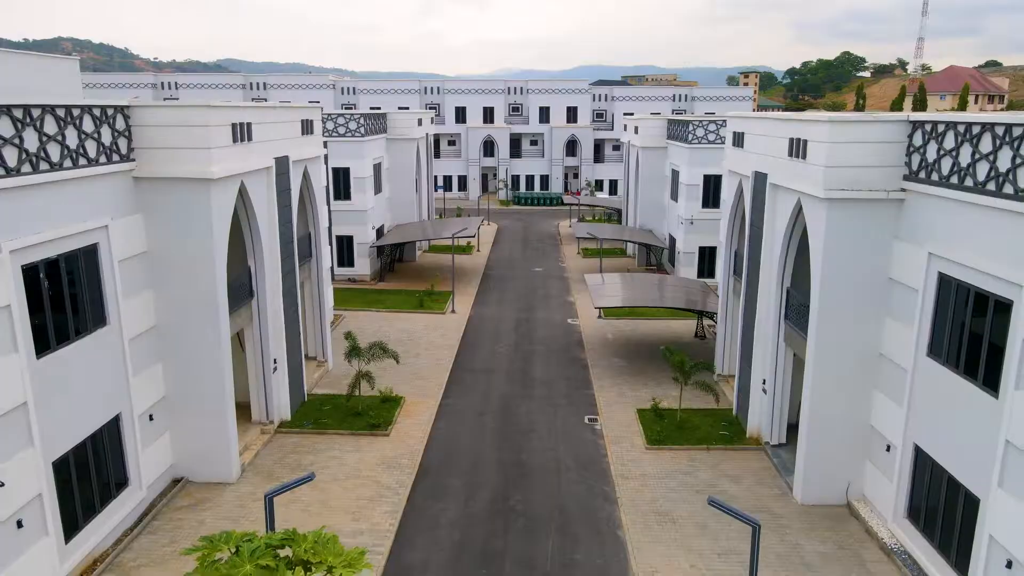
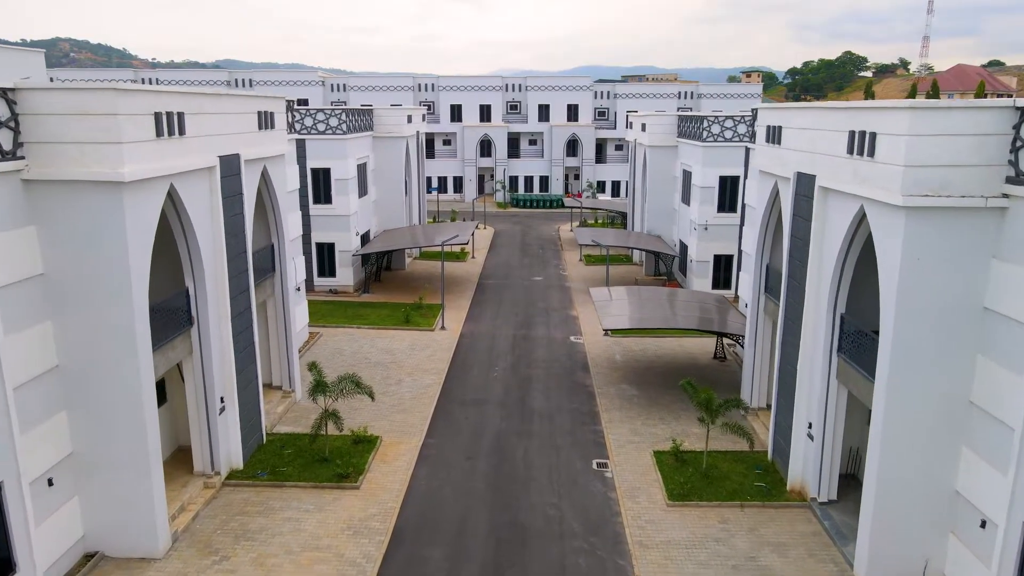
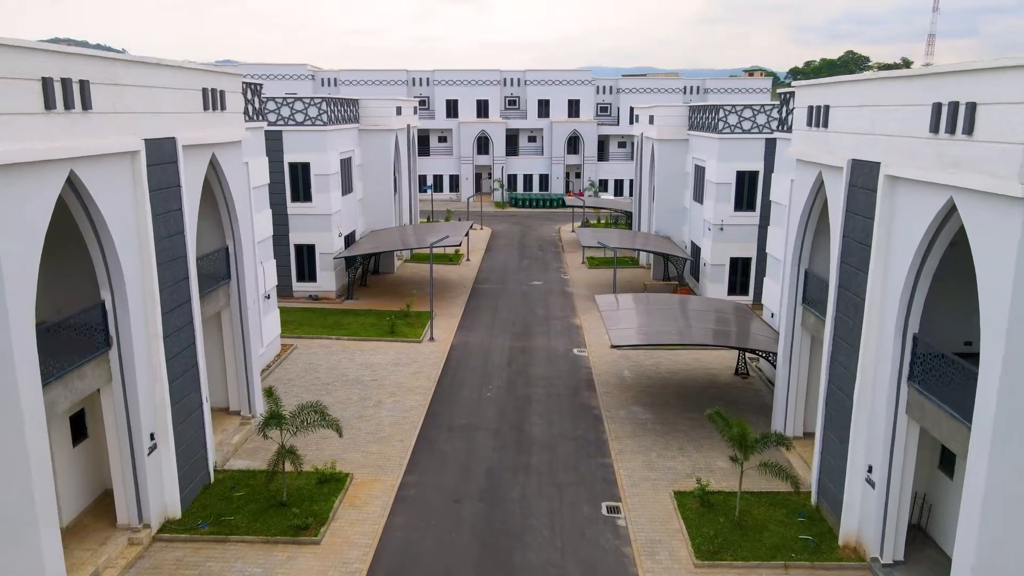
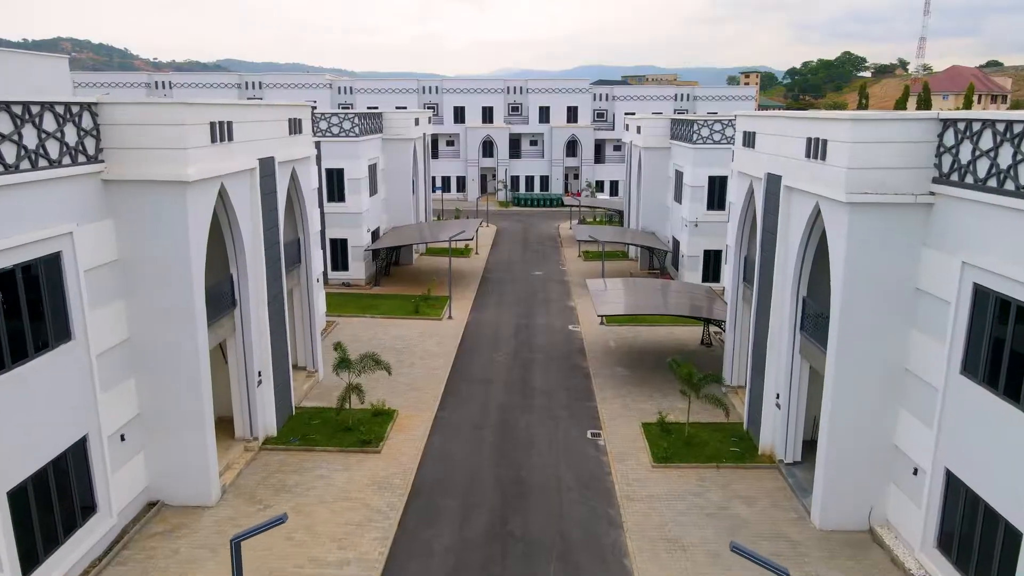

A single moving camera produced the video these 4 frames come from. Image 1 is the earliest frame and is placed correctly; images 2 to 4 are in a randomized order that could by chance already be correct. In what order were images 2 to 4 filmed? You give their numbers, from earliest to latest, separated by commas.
4, 2, 3
